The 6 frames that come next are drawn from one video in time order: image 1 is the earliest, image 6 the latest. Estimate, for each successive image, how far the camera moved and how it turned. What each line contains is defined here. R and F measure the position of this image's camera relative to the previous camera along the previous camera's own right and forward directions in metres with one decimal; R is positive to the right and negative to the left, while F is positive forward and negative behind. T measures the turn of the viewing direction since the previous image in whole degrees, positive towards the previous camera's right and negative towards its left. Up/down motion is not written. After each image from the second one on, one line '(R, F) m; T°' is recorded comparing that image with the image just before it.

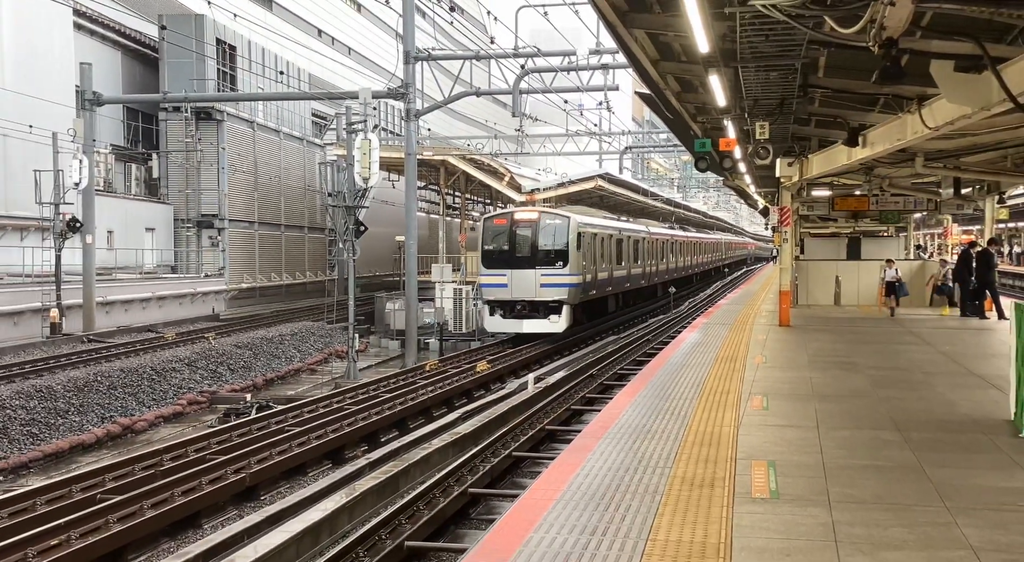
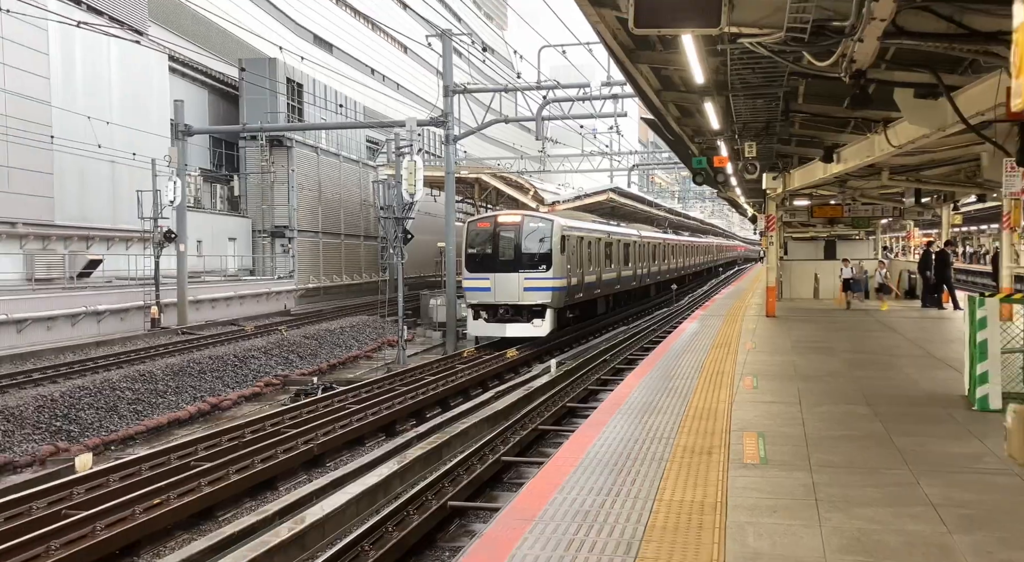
(-0.1, -1.6) m; -1°
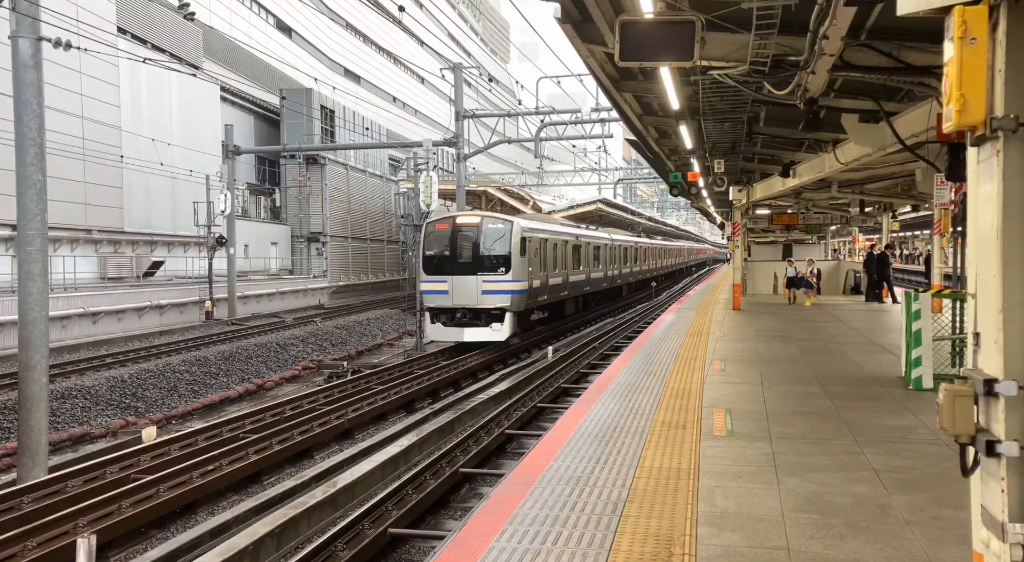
(-0.1, -1.8) m; 0°
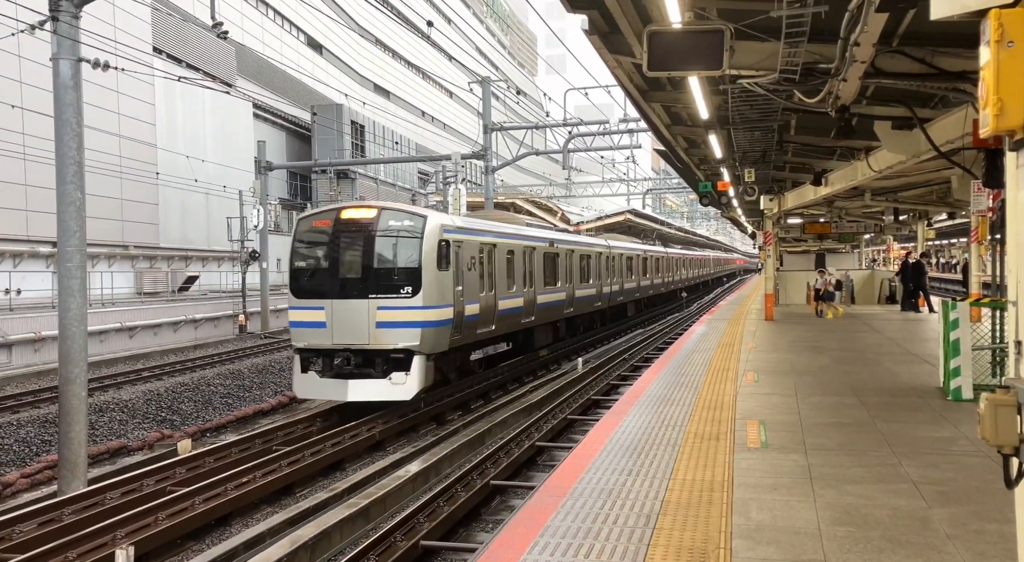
(0.0, 0.0) m; -2°
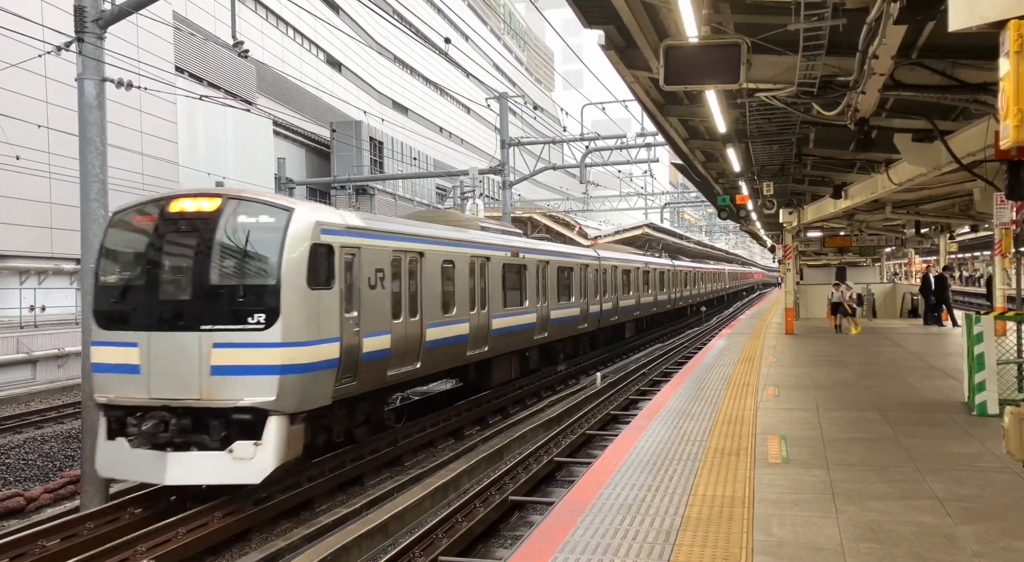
(0.0, 0.0) m; -1°
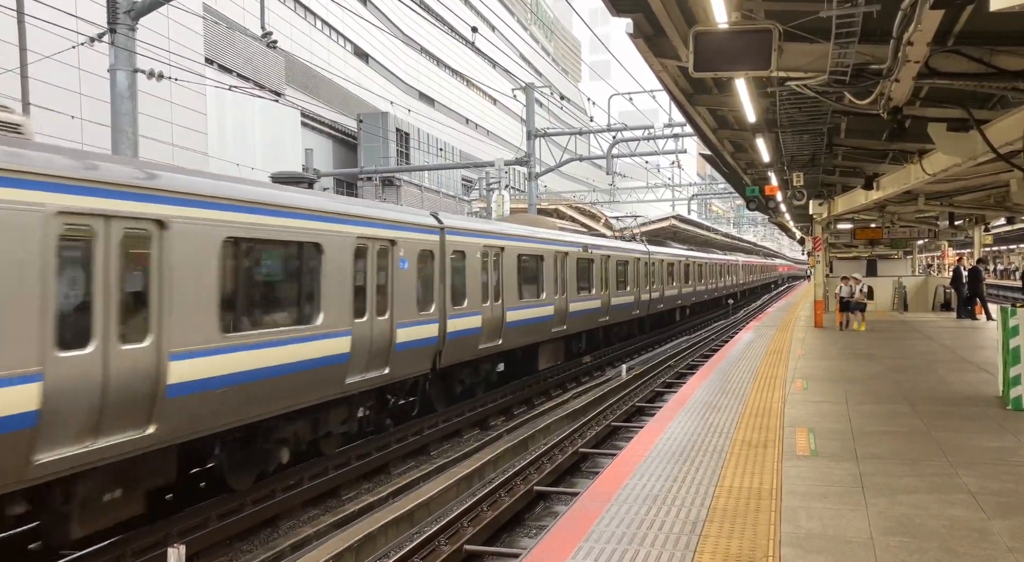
(0.0, 0.0) m; -2°
